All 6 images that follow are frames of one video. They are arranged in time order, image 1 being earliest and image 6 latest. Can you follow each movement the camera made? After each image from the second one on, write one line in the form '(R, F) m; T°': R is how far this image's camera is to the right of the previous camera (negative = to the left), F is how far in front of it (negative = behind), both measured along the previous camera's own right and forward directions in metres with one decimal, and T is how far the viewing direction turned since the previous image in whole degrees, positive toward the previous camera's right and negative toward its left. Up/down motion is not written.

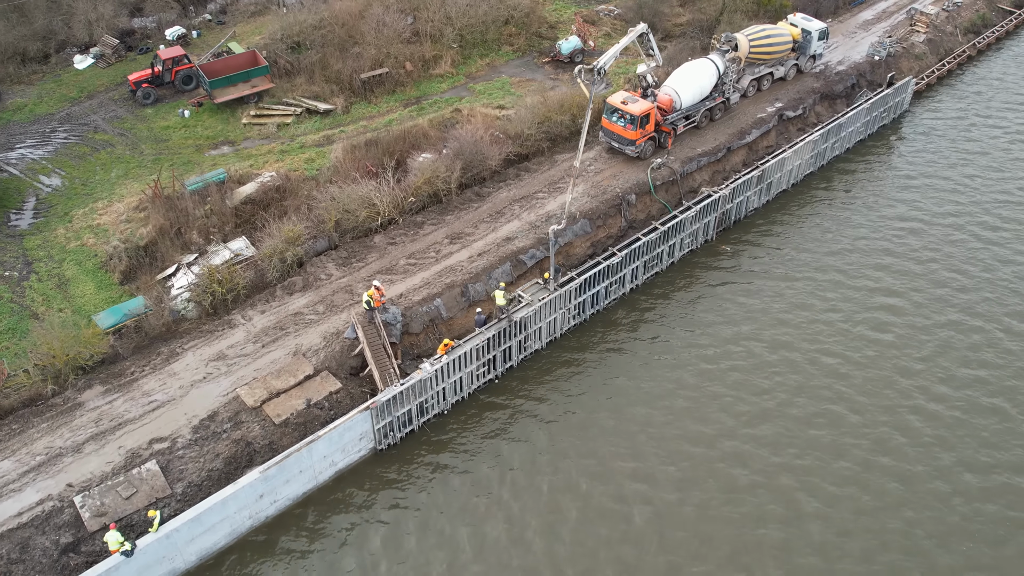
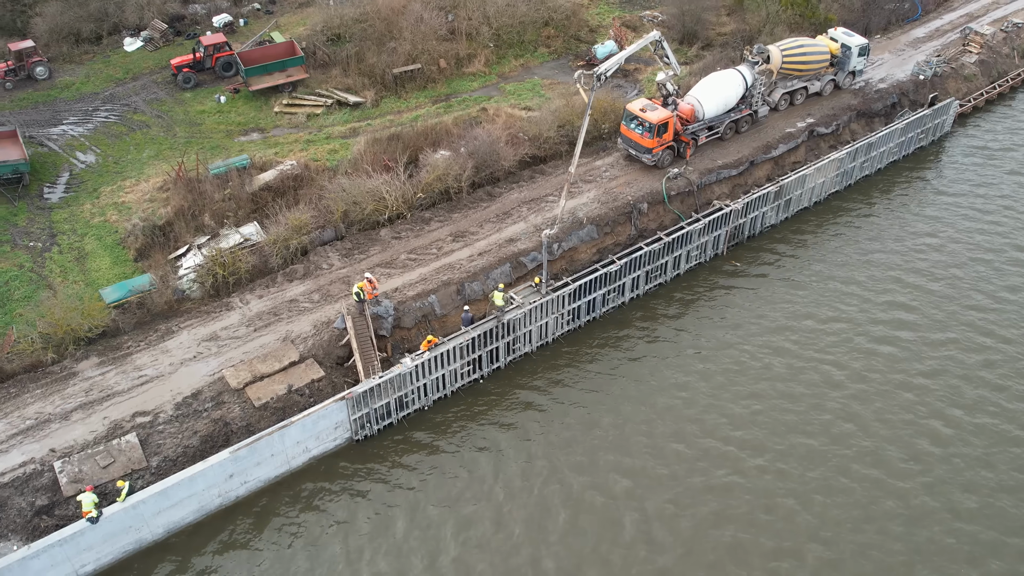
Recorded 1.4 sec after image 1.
(+1.3, +0.1) m; -3°
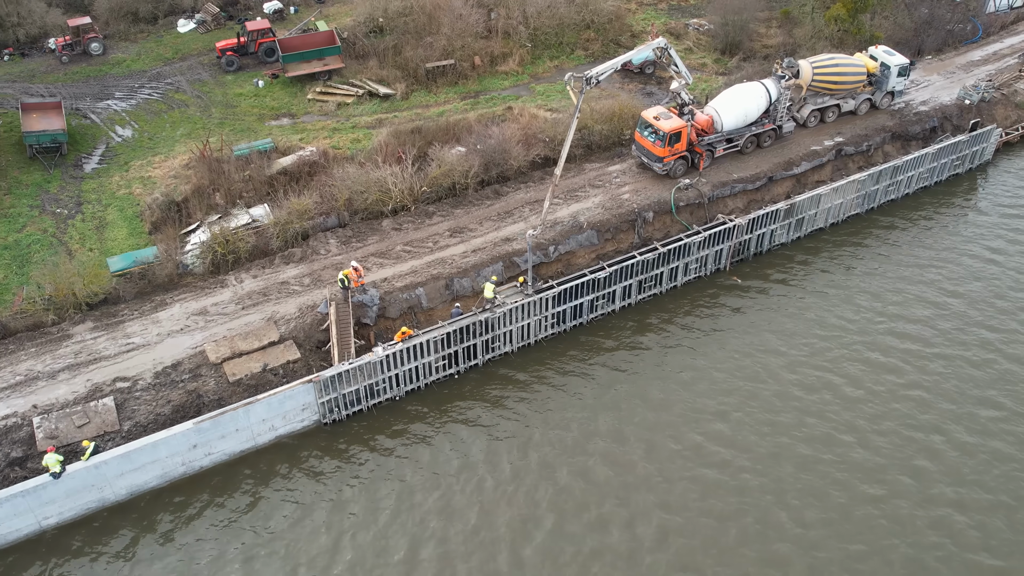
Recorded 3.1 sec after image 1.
(+1.8, 0.0) m; -4°
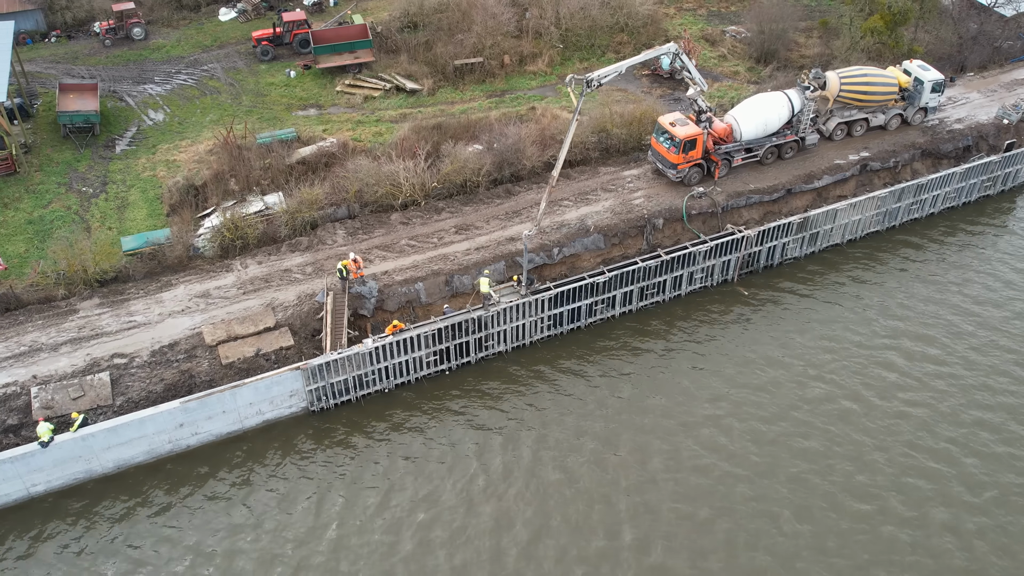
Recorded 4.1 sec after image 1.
(+1.1, 0.0) m; -3°
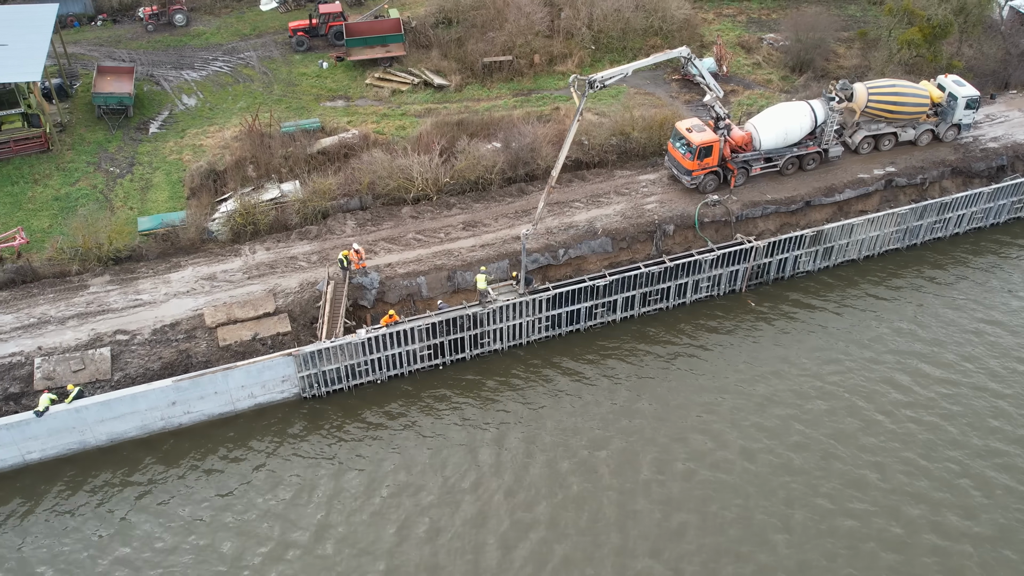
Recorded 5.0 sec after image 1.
(+1.0, 0.0) m; -3°
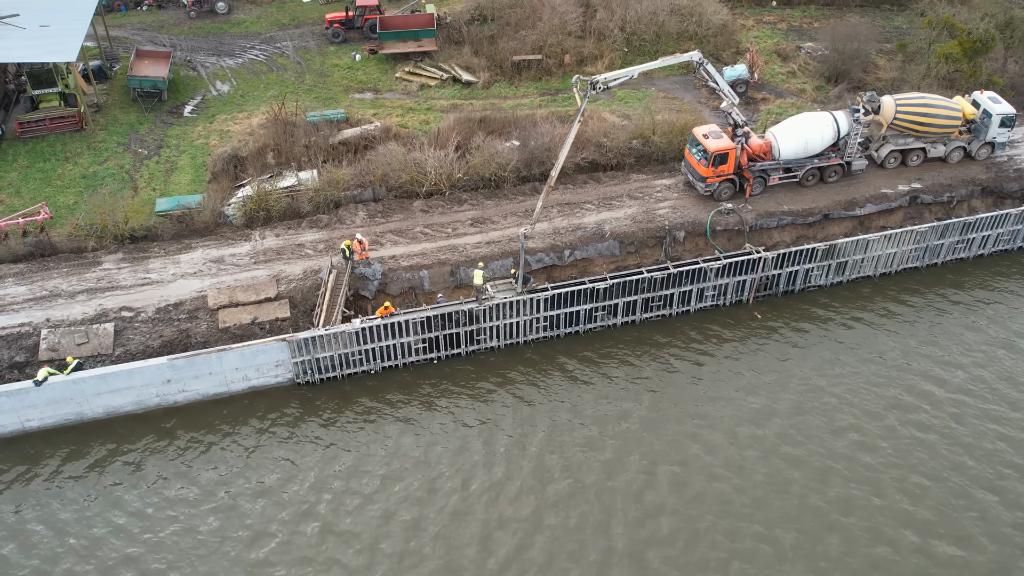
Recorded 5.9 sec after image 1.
(+1.1, 0.0) m; -3°
